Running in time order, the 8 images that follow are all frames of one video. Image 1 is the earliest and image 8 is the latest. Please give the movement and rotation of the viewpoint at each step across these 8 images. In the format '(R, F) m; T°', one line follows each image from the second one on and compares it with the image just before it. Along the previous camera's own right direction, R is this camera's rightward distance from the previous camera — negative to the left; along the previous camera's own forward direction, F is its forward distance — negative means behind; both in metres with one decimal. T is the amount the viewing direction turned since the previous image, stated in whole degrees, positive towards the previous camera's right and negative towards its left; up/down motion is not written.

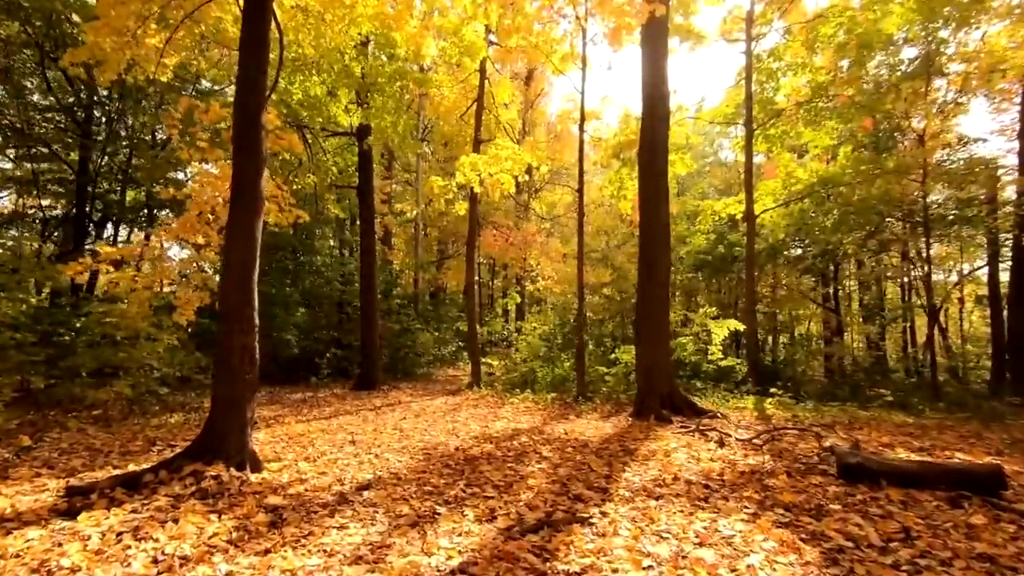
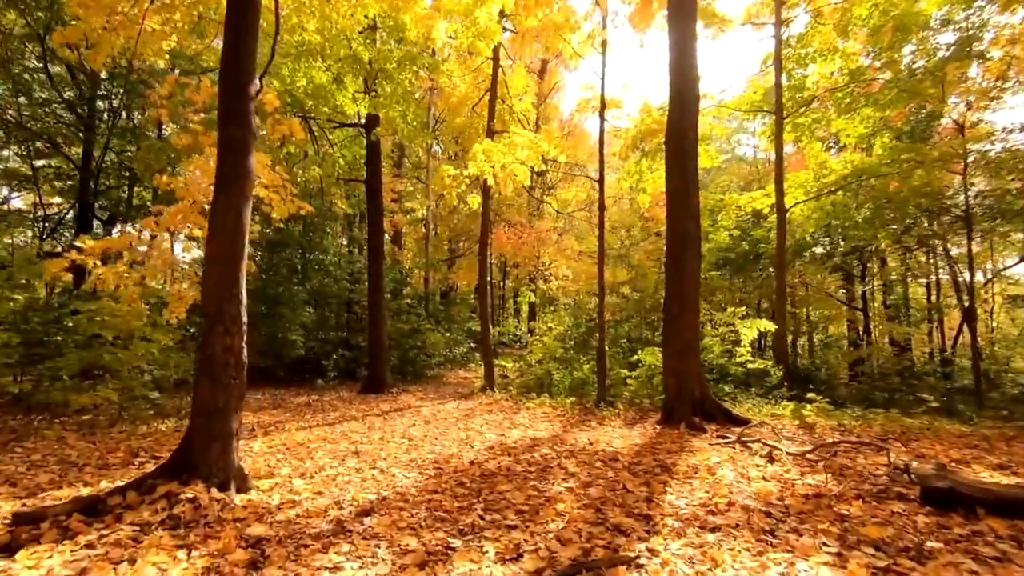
(-0.1, +0.6) m; -1°
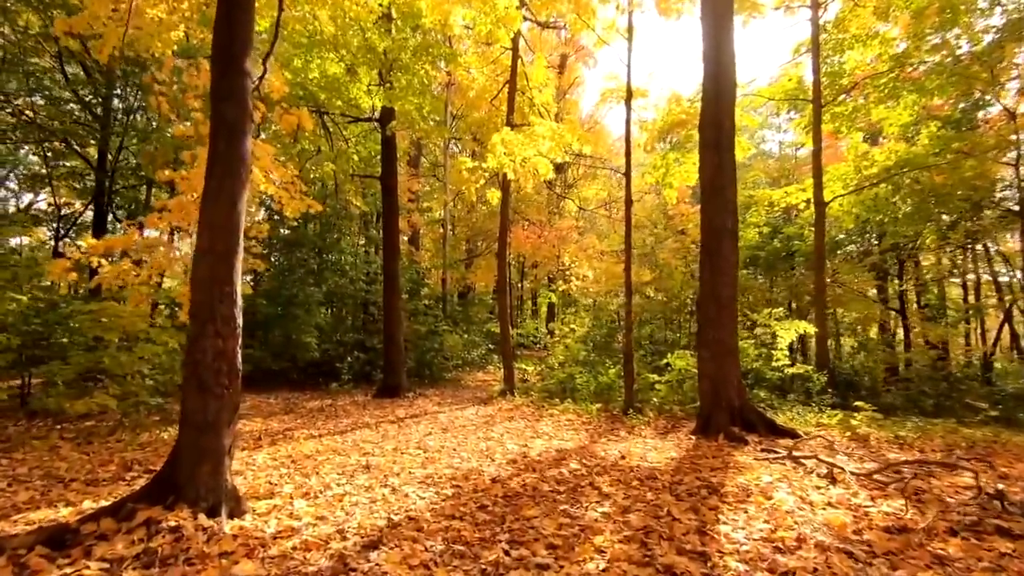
(-0.1, +0.5) m; -2°
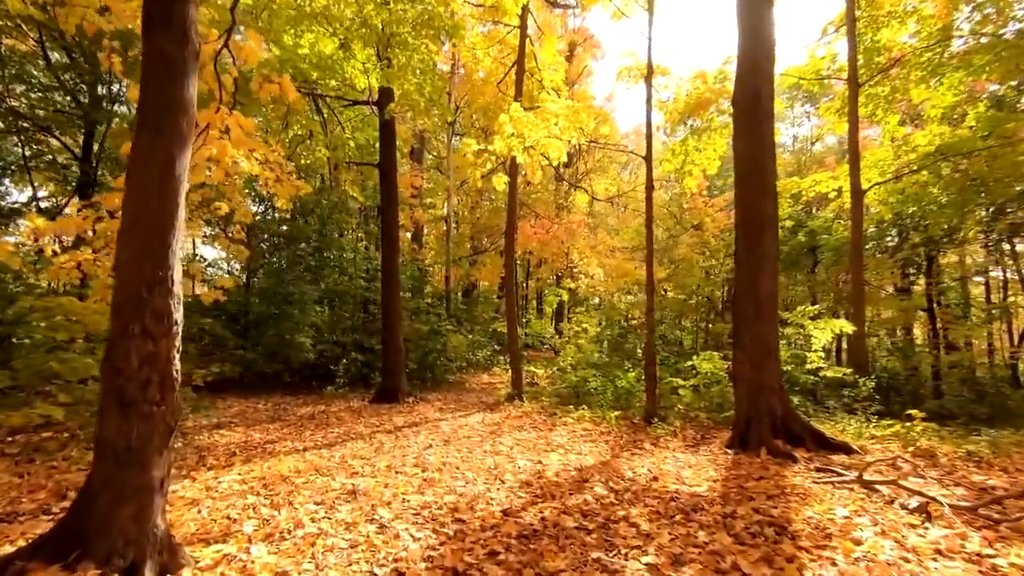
(-0.1, +0.9) m; 0°
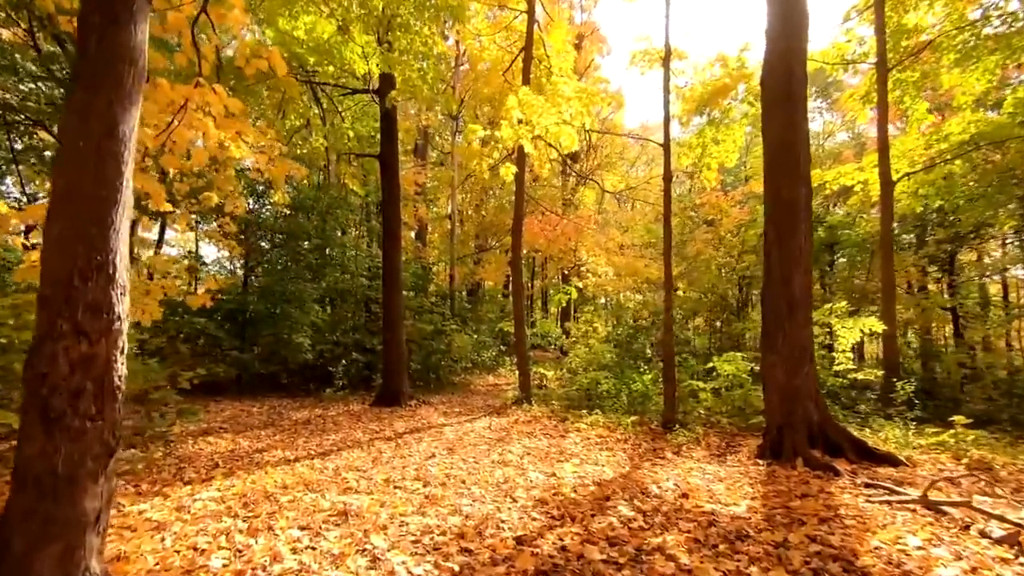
(-0.1, +0.5) m; 0°
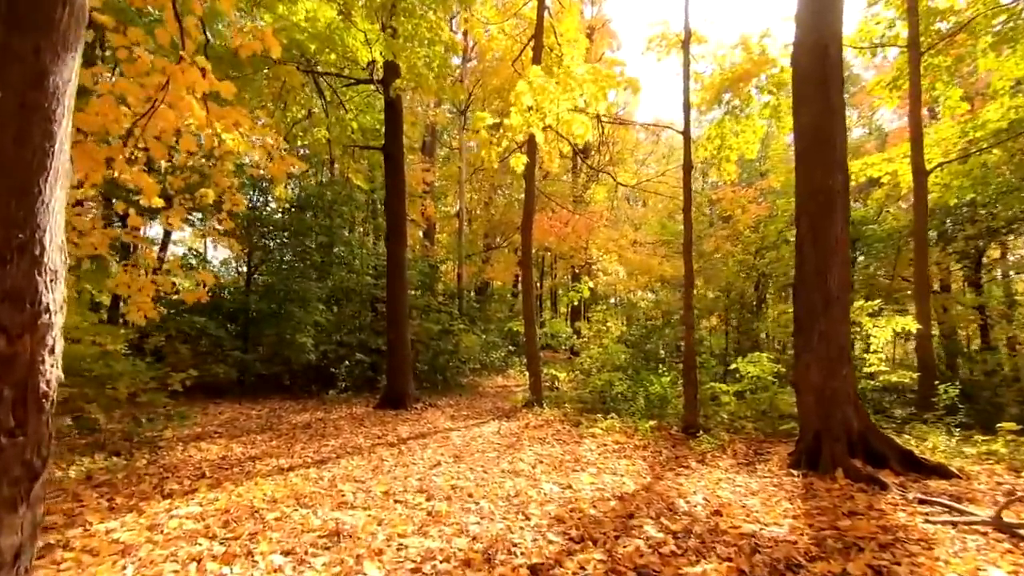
(0.0, +0.4) m; -1°
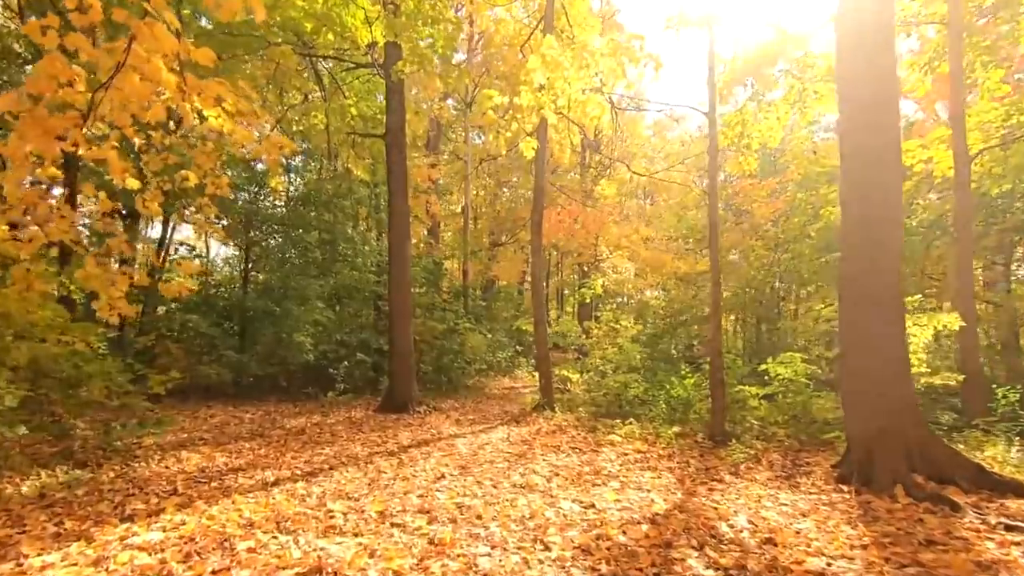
(-0.1, +0.6) m; -1°
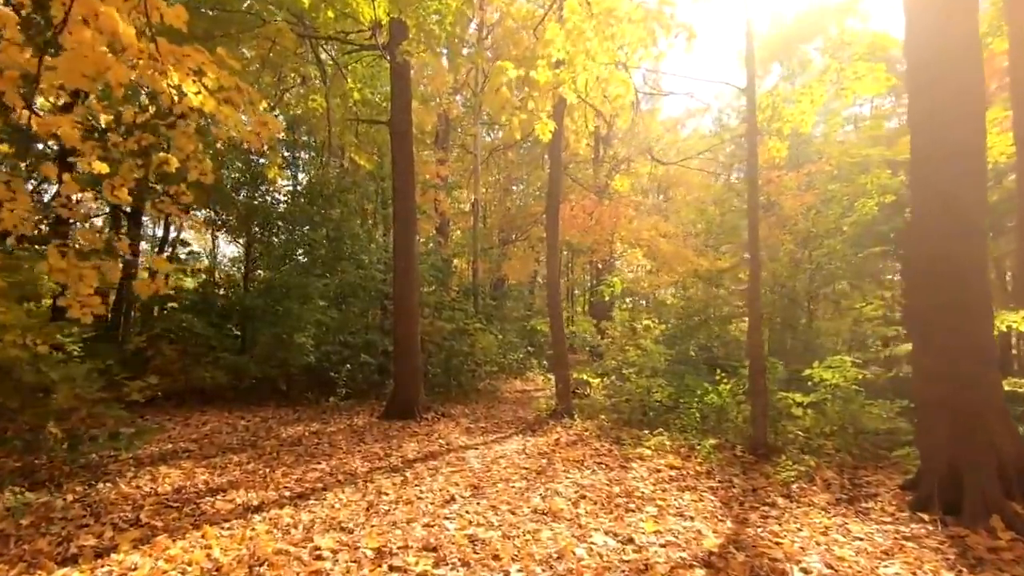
(-0.1, +0.7) m; -1°
